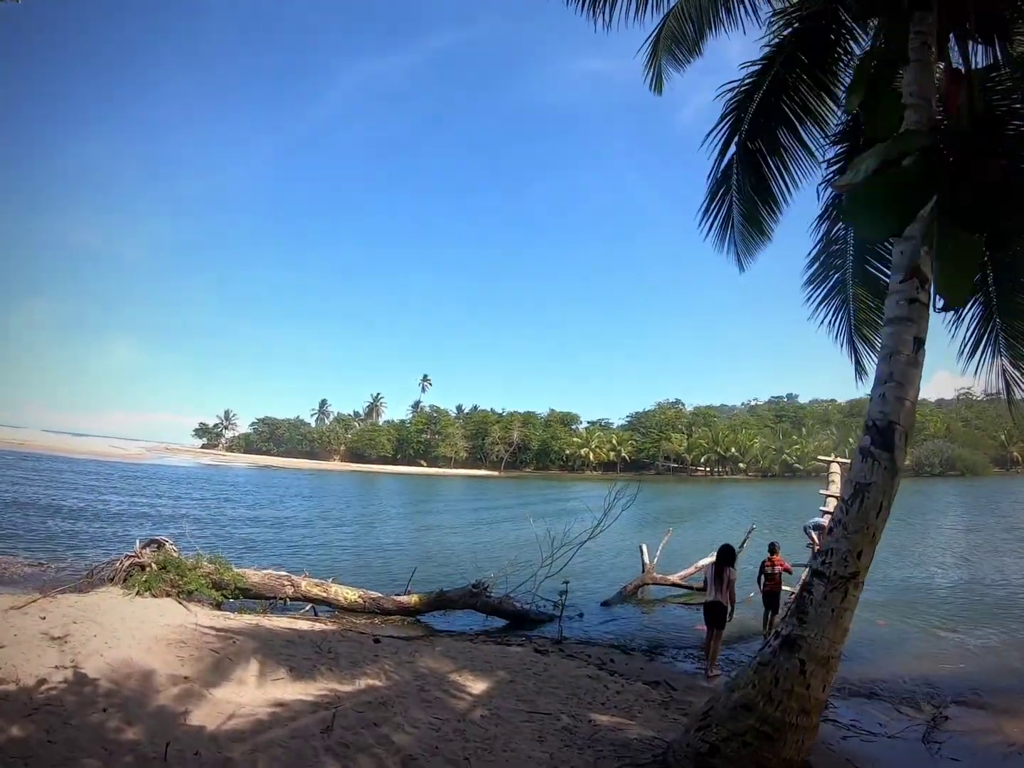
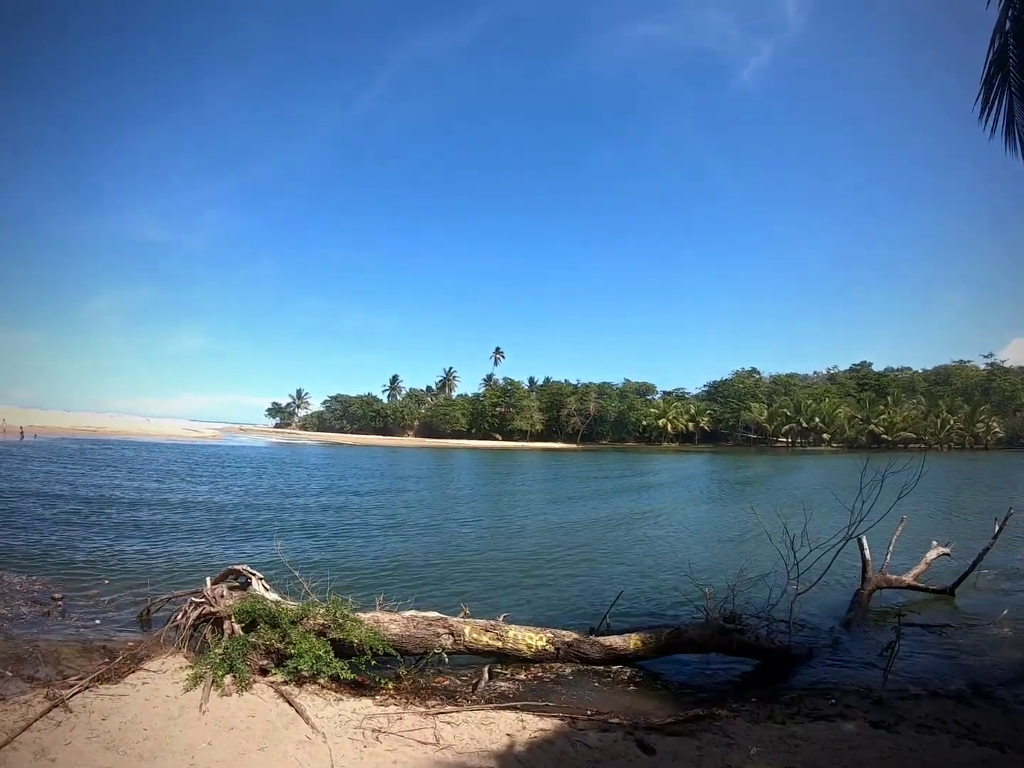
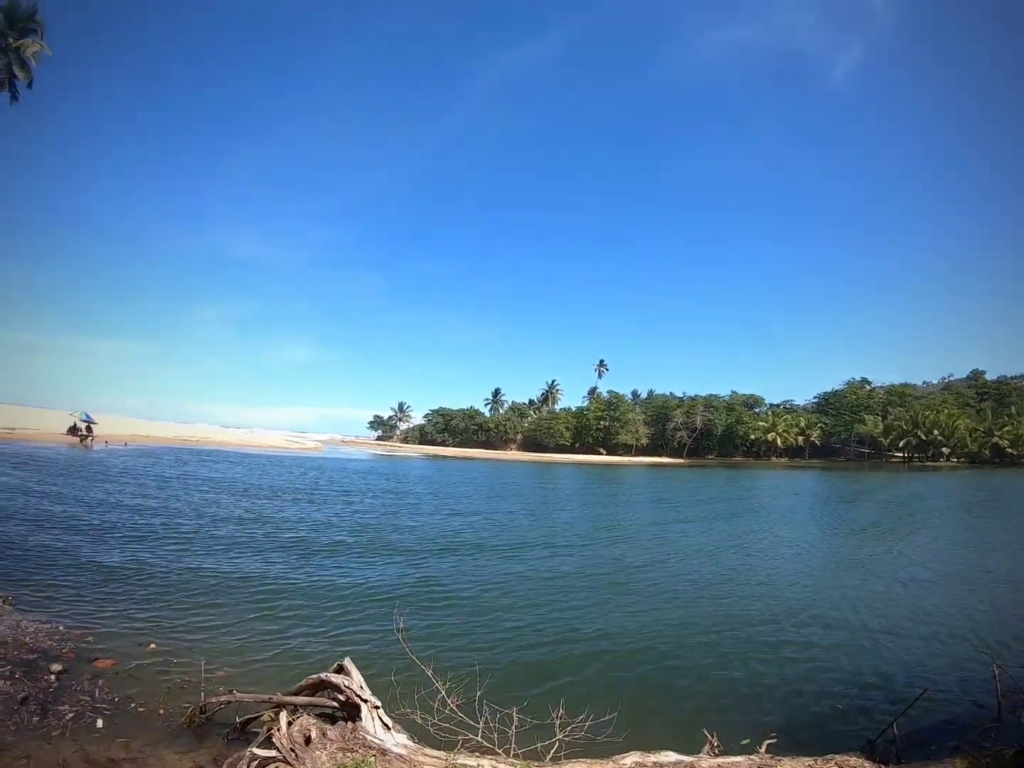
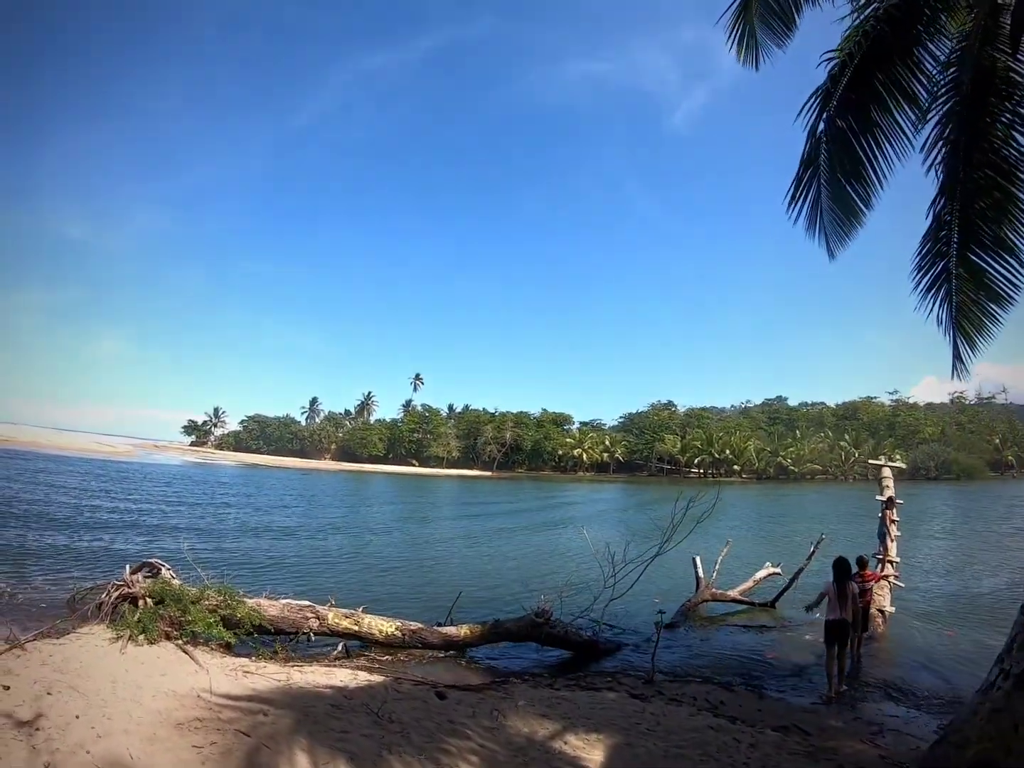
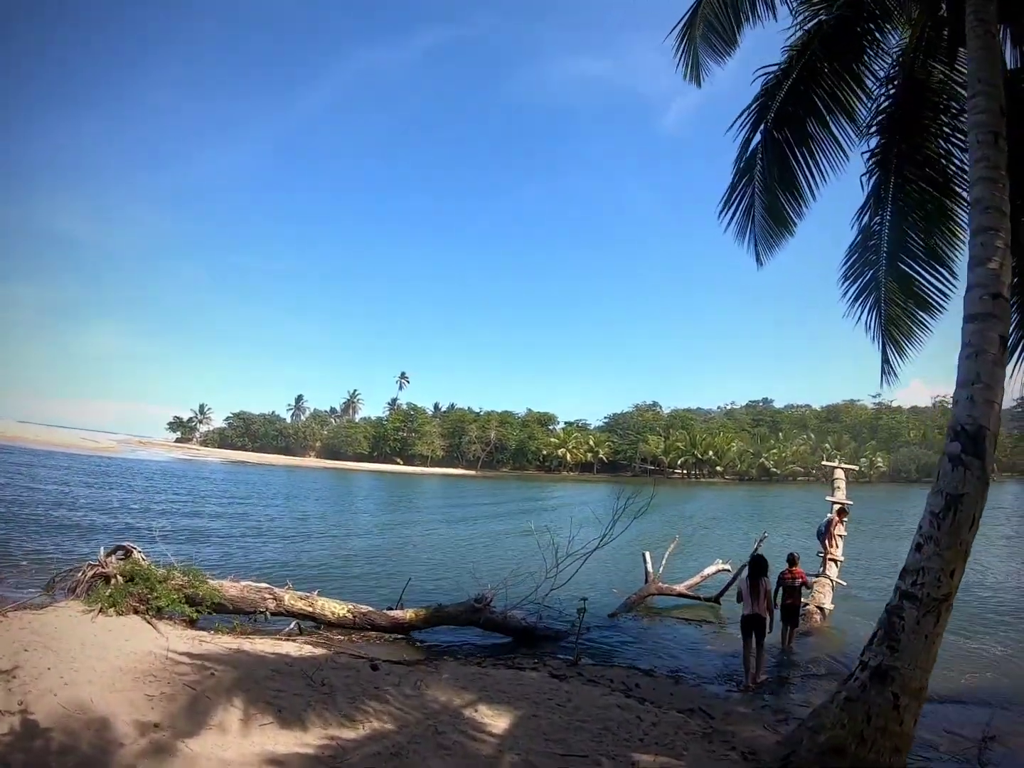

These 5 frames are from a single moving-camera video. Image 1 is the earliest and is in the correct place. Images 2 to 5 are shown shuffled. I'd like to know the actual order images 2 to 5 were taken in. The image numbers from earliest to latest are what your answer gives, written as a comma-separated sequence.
5, 4, 2, 3
